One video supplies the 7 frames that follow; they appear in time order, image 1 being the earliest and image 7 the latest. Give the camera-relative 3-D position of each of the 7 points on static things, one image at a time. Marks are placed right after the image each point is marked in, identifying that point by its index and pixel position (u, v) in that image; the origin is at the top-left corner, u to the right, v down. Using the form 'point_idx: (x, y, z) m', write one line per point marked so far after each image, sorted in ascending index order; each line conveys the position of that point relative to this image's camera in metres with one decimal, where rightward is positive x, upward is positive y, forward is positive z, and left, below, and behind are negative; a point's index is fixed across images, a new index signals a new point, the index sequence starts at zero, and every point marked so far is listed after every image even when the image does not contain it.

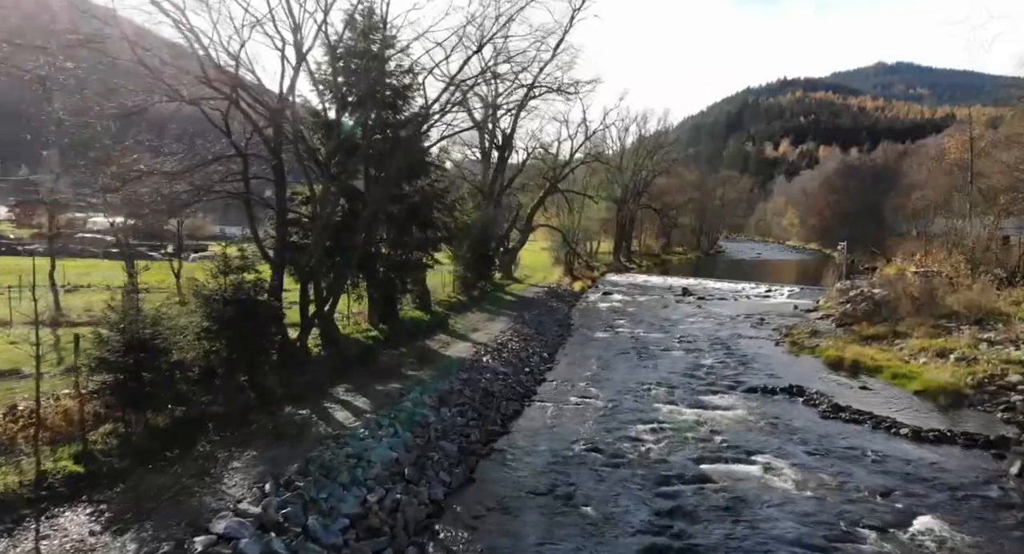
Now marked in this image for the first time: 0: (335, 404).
0: (-3.4, -2.5, +12.9) m
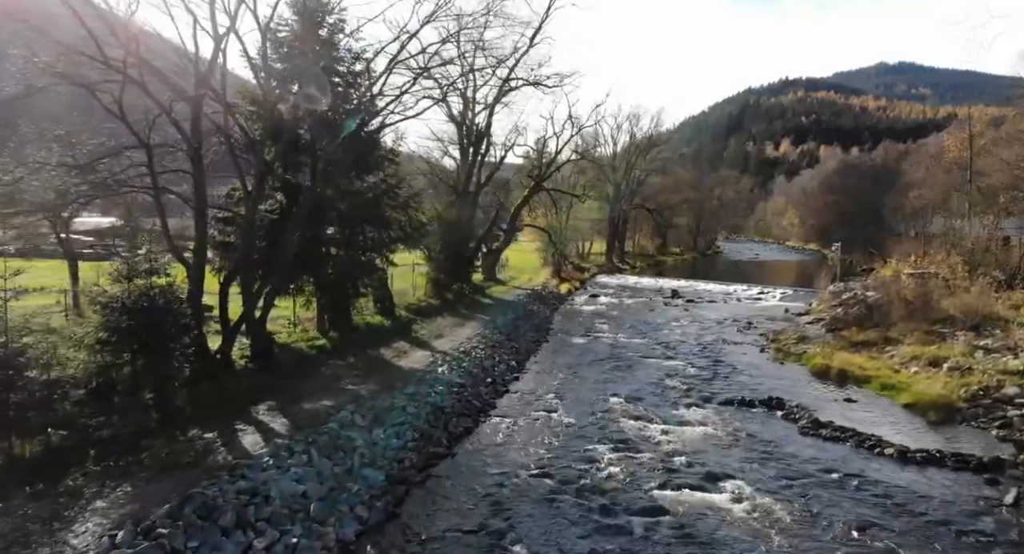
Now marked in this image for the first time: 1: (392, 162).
0: (-4.6, -2.6, +11.5) m
1: (-3.6, +3.4, +19.7) m
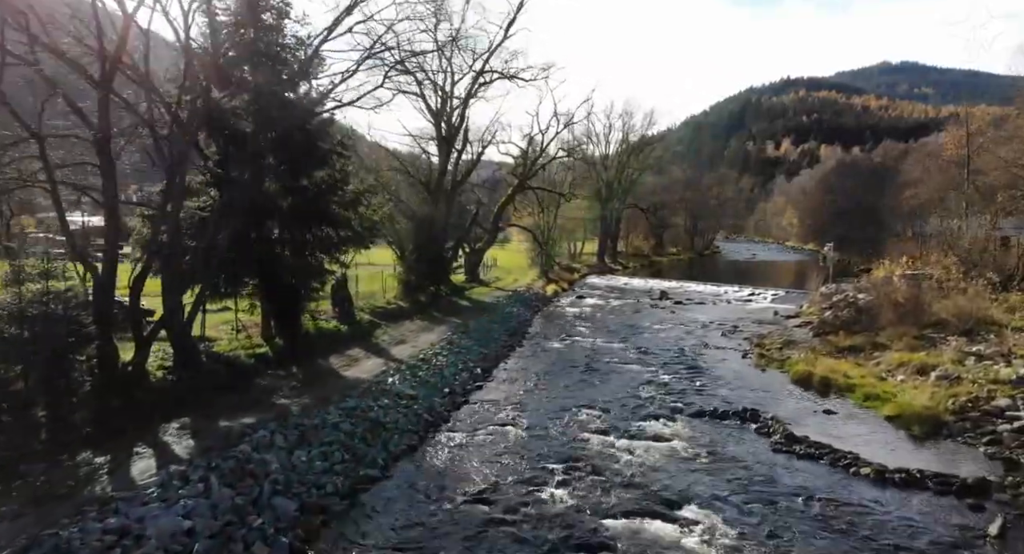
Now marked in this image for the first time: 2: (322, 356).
0: (-5.7, -2.7, +10.4) m
1: (-4.7, +3.3, +18.6) m
2: (-5.1, -2.1, +17.8) m
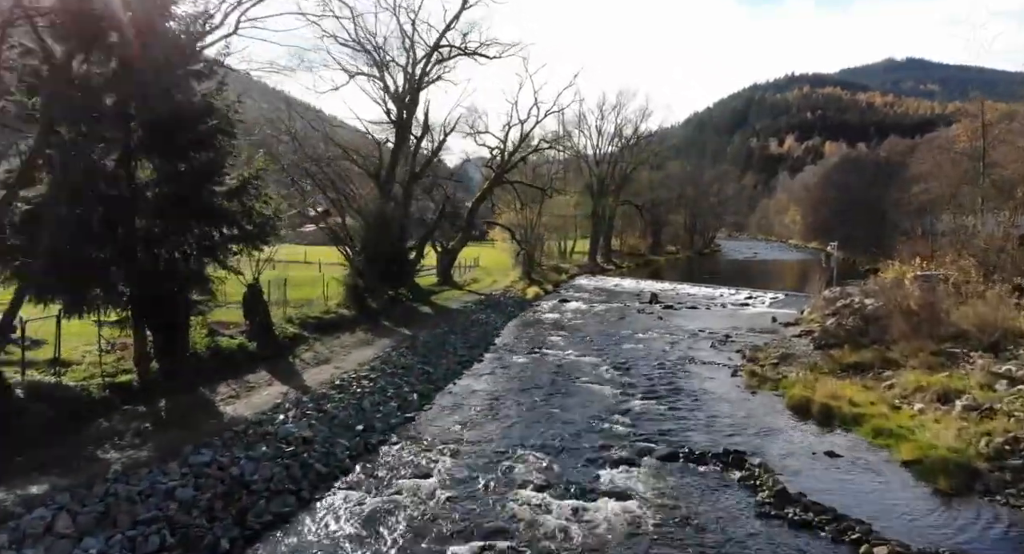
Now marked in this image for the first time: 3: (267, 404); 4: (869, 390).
0: (-7.2, -2.9, +7.1) m
1: (-6.2, +3.1, +15.3) m
2: (-6.6, -2.3, +14.6) m
3: (-5.0, -2.6, +13.6) m
4: (+9.5, -3.0, +17.8) m
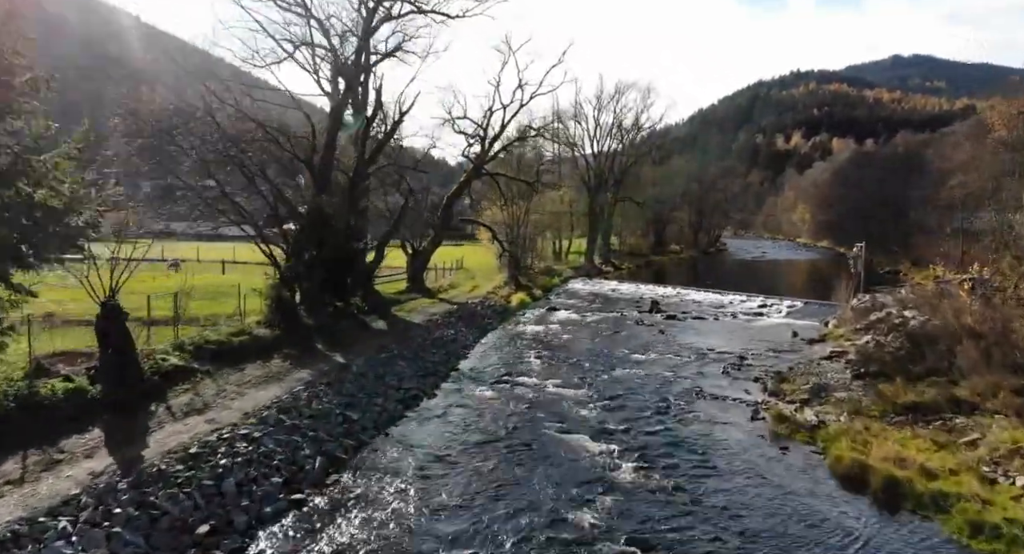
0: (-8.3, -3.3, +2.5) m
1: (-7.2, +2.8, +10.7) m
2: (-7.7, -2.7, +9.9) m
3: (-6.1, -2.9, +9.0) m
4: (+8.5, -3.4, +13.1) m
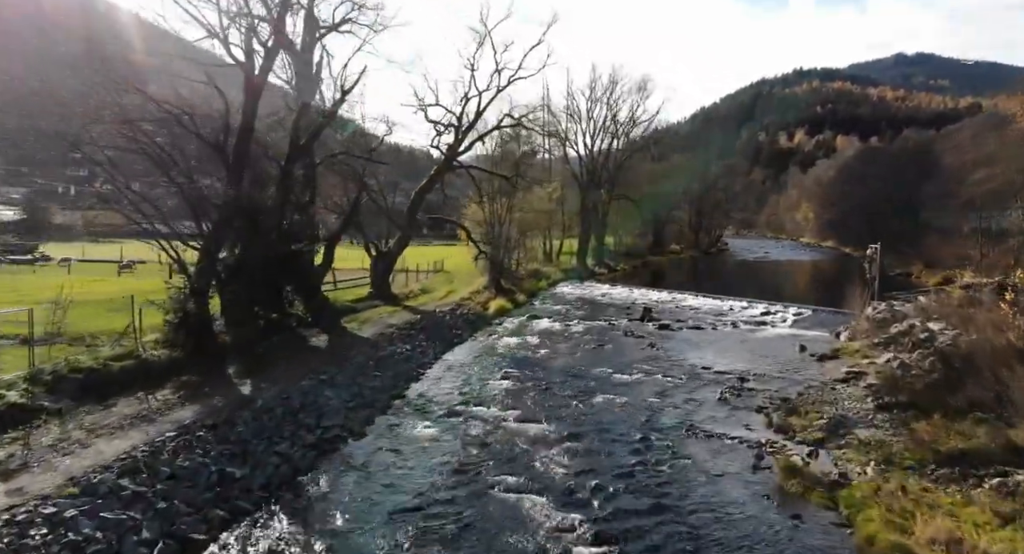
0: (-9.5, -3.5, -0.7) m
1: (-8.4, +2.5, +7.4) m
2: (-8.8, -2.9, +6.7) m
3: (-7.2, -3.2, +5.7) m
4: (+7.3, -3.6, +9.8) m
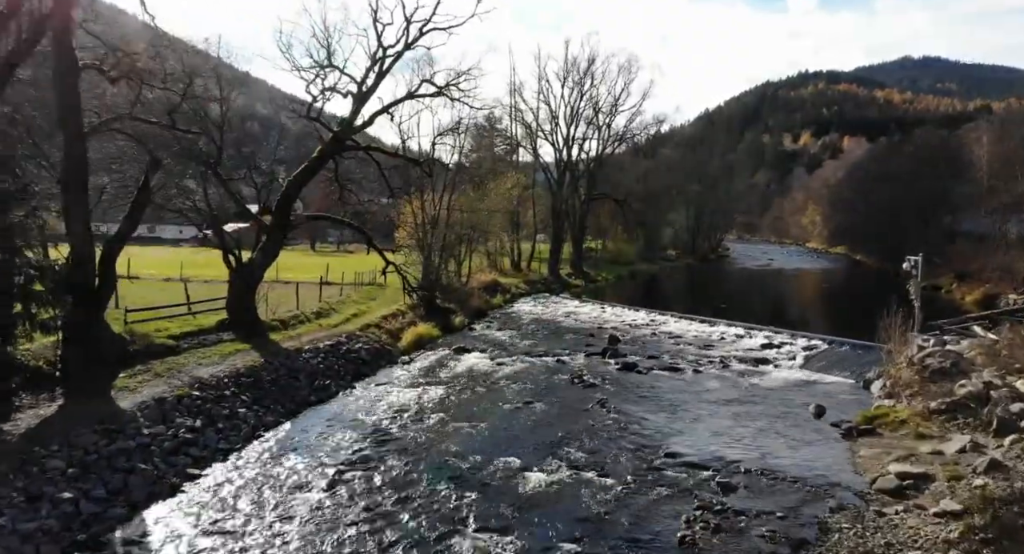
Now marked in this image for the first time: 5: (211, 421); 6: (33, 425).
0: (-12.6, -4.1, -8.3) m
1: (-11.4, +1.9, -0.2) m
2: (-11.8, -3.5, -0.9) m
3: (-10.2, -3.8, -1.9) m
4: (+4.3, -4.3, +2.1) m
5: (-6.1, -2.9, +13.7) m
6: (-8.4, -2.6, +12.0) m
